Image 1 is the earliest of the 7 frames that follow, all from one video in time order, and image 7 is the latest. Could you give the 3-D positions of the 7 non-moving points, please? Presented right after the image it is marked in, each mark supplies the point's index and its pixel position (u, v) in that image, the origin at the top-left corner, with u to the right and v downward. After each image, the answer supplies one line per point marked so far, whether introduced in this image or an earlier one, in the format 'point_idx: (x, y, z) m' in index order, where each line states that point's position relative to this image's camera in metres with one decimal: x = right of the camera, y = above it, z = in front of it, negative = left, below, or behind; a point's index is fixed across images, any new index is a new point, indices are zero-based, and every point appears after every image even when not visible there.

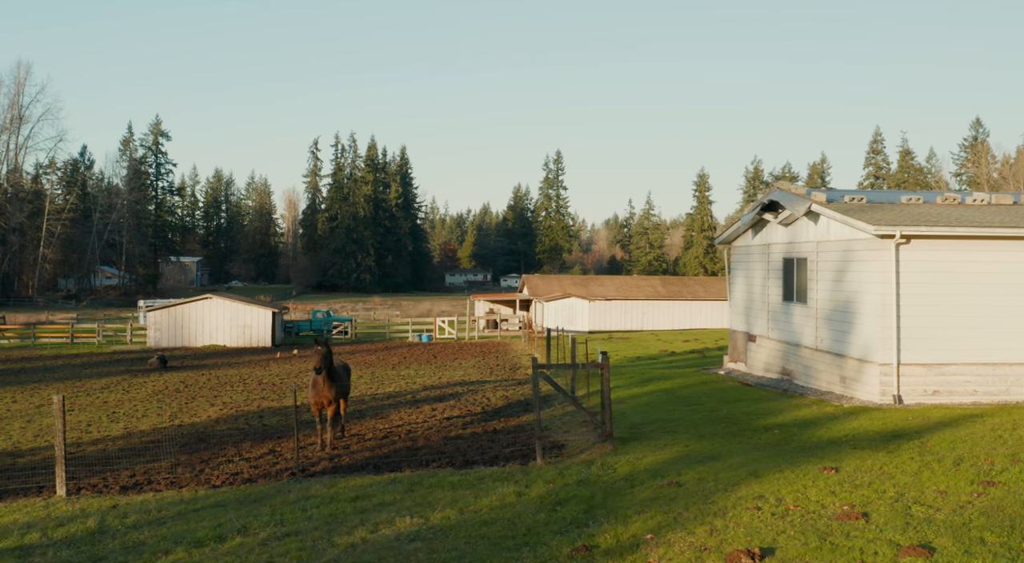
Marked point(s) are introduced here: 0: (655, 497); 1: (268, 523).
0: (+1.7, -2.6, +10.9) m
1: (-2.9, -2.9, +11.0) m
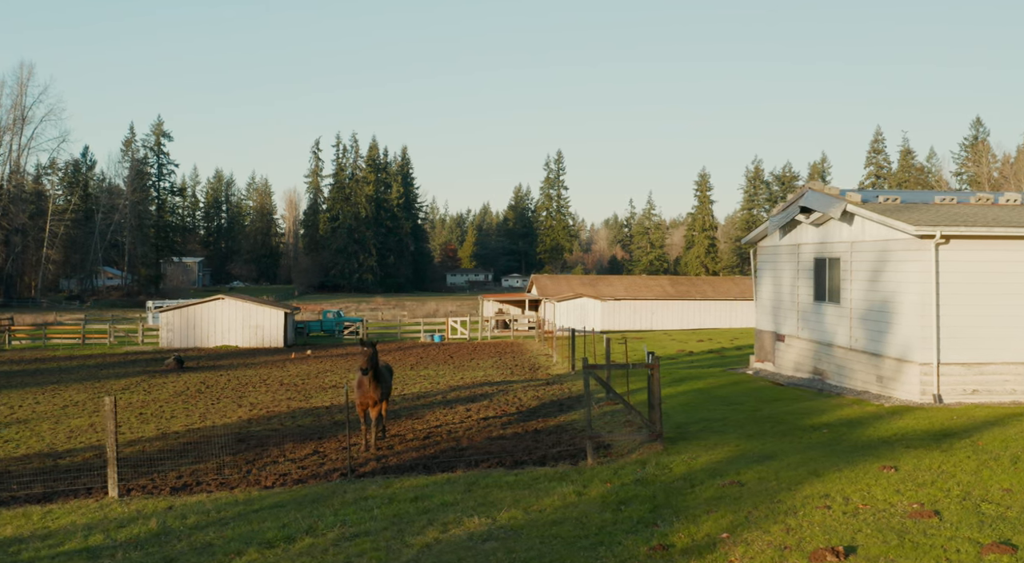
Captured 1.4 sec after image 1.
0: (+2.5, -2.6, +11.0) m
1: (-2.1, -2.9, +11.1) m
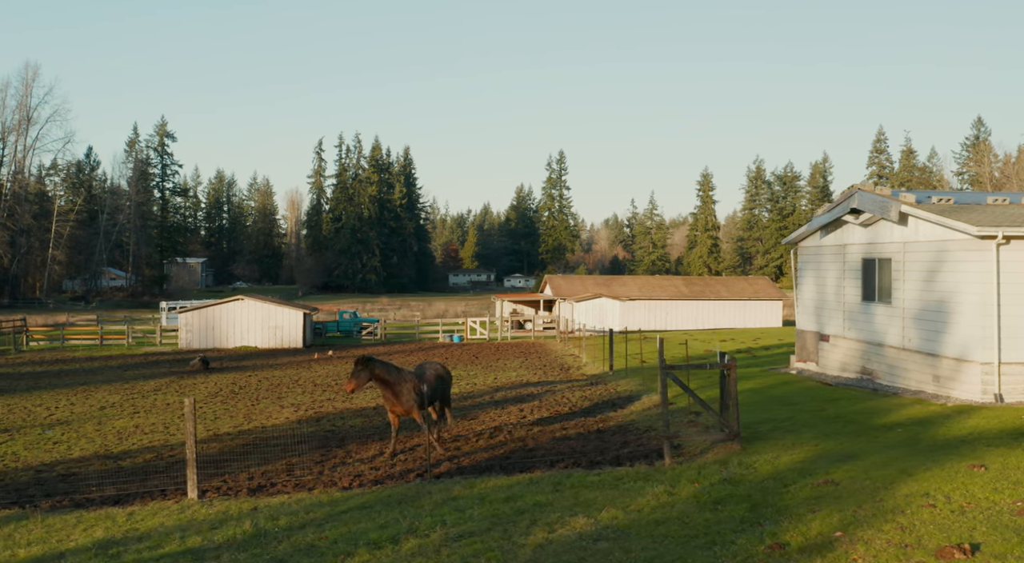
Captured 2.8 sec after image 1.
0: (+3.7, -2.6, +11.1) m
1: (-0.9, -2.9, +11.1) m
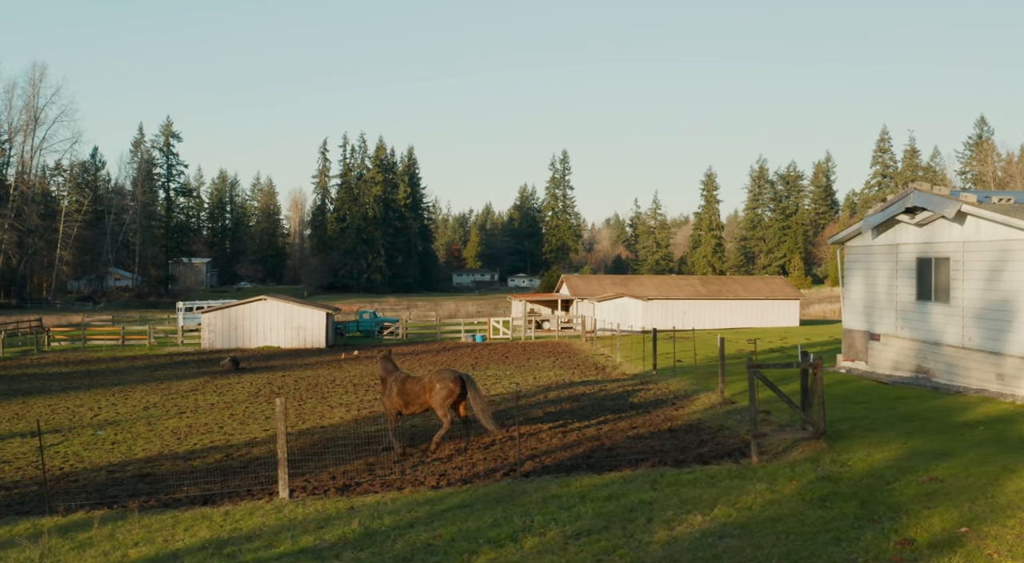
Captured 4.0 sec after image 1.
0: (+5.0, -2.6, +11.2) m
1: (+0.4, -2.9, +11.2) m
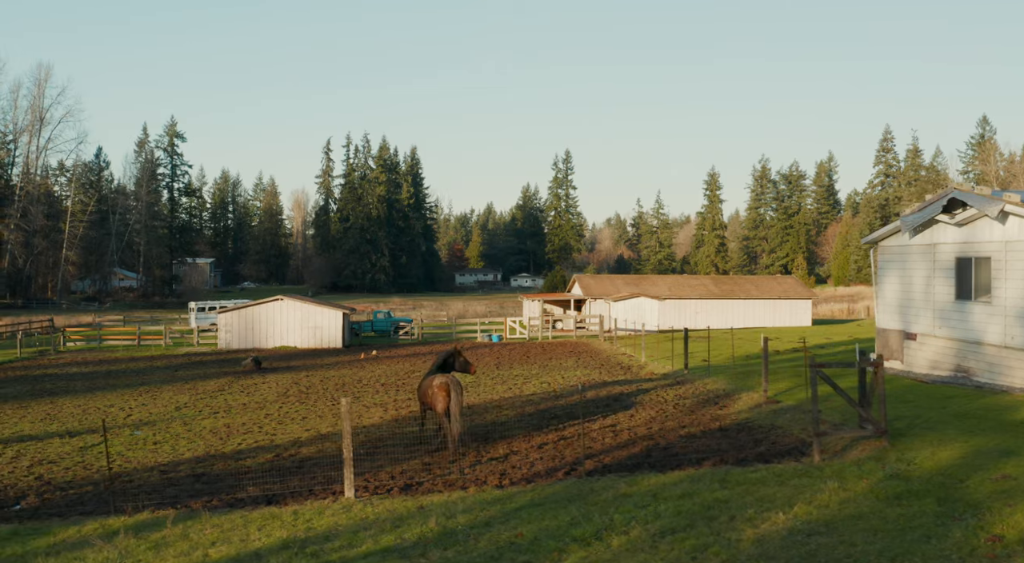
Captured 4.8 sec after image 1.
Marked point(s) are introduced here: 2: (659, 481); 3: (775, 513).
0: (+6.0, -2.6, +11.3) m
1: (+1.4, -2.9, +11.3) m
2: (+2.1, -2.9, +13.2) m
3: (+3.2, -2.8, +11.1) m
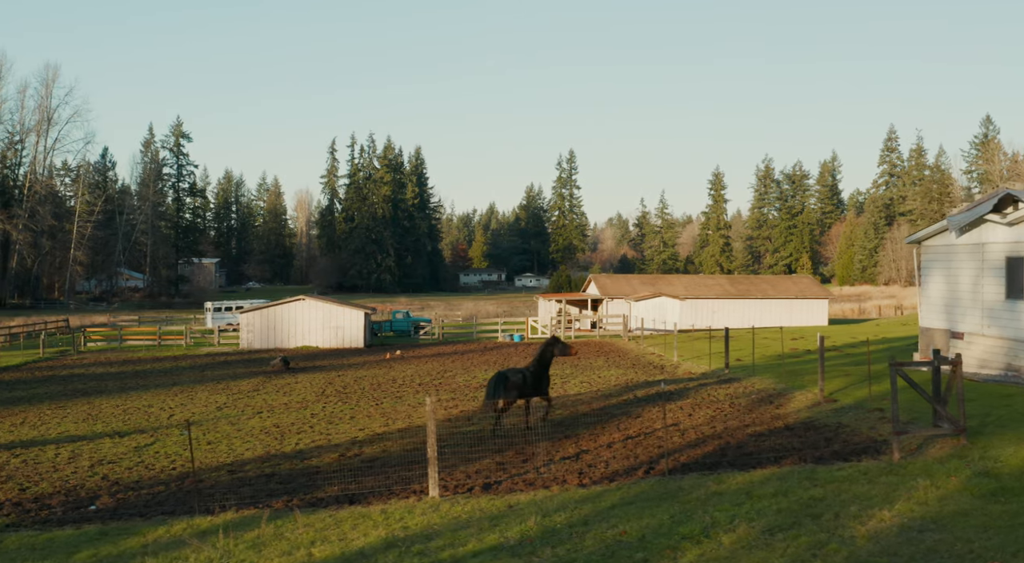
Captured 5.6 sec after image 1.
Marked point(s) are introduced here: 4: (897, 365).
0: (+7.3, -2.6, +11.4) m
1: (+2.7, -2.9, +11.4) m
2: (+3.4, -2.9, +13.3) m
3: (+4.4, -2.8, +11.2) m
4: (+6.0, -1.3, +14.7) m
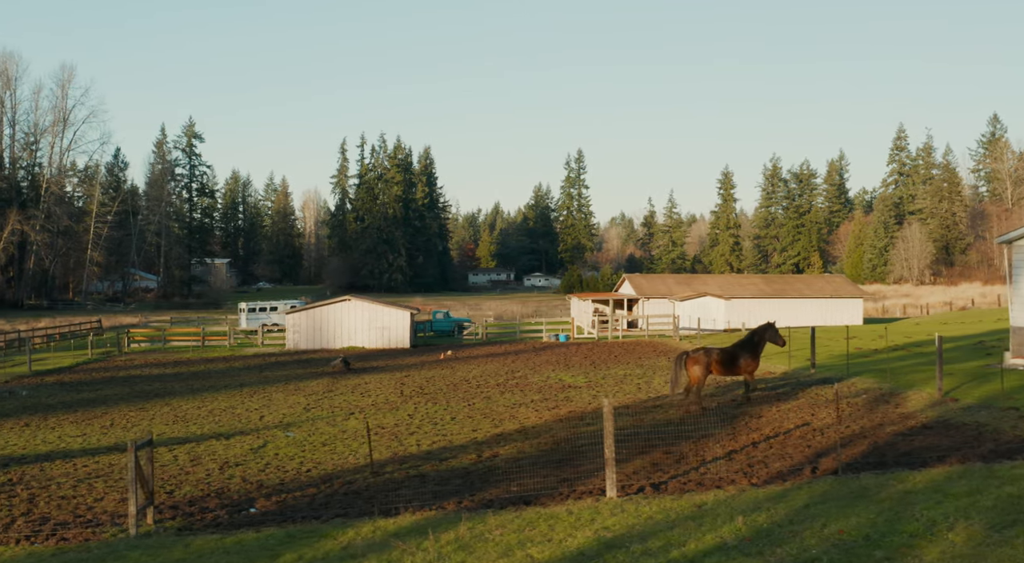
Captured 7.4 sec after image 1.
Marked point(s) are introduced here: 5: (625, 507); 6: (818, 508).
0: (+10.0, -2.6, +11.6) m
1: (+5.4, -3.0, +11.5) m
2: (+6.1, -2.9, +13.4) m
3: (+7.2, -2.8, +11.4) m
4: (+8.7, -1.3, +14.8) m
5: (+1.7, -3.3, +13.4) m
6: (+4.2, -3.1, +12.6) m
